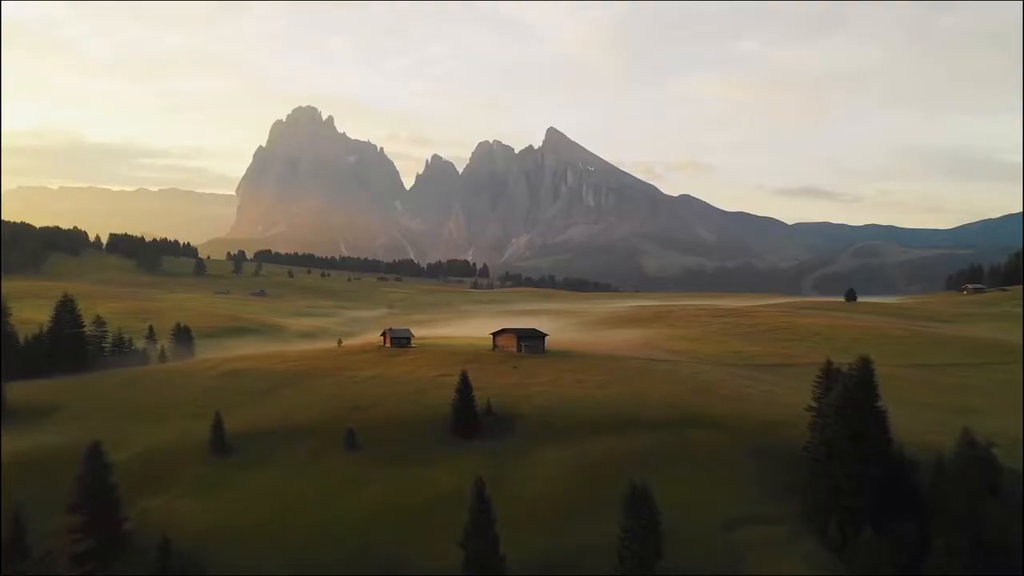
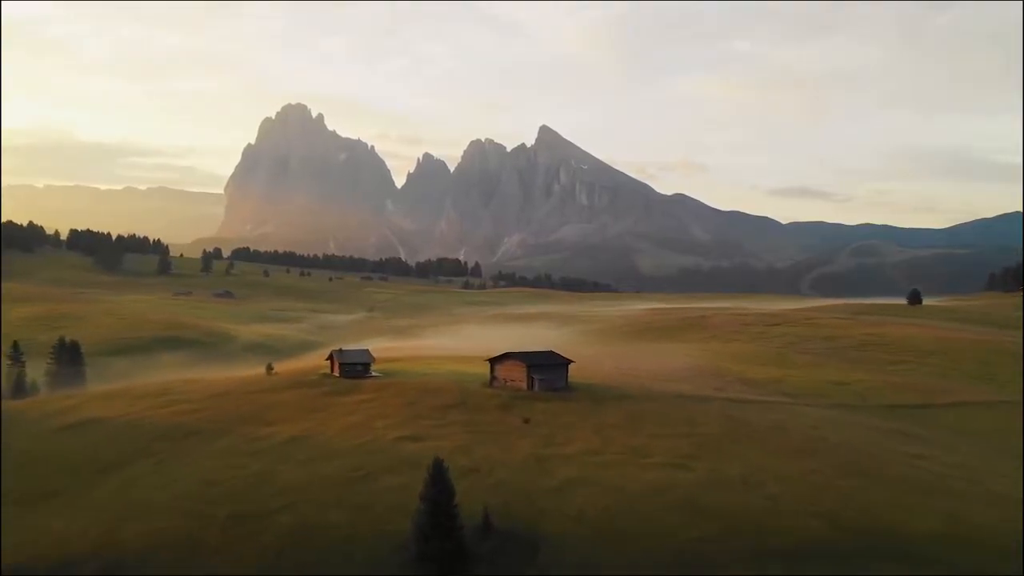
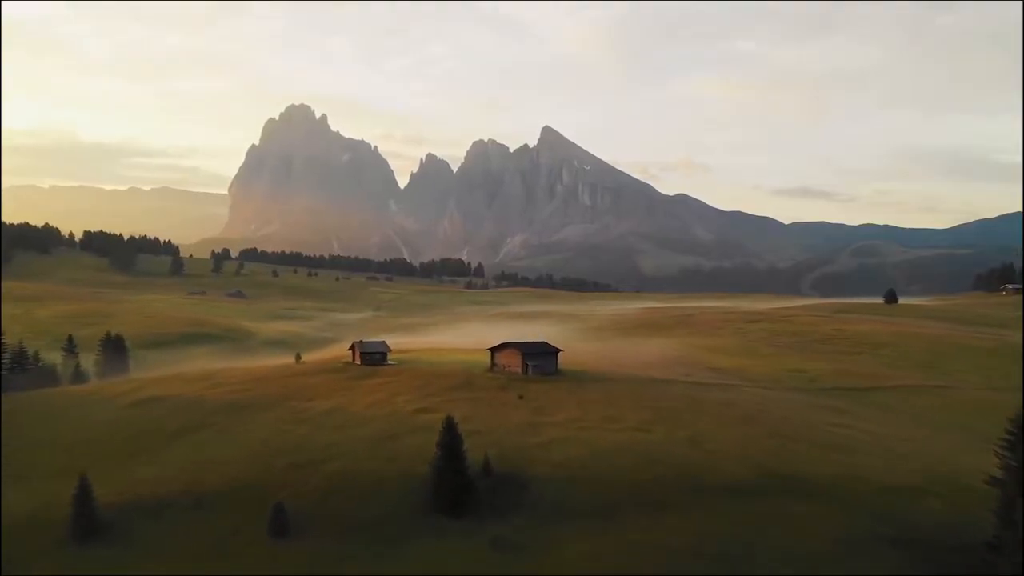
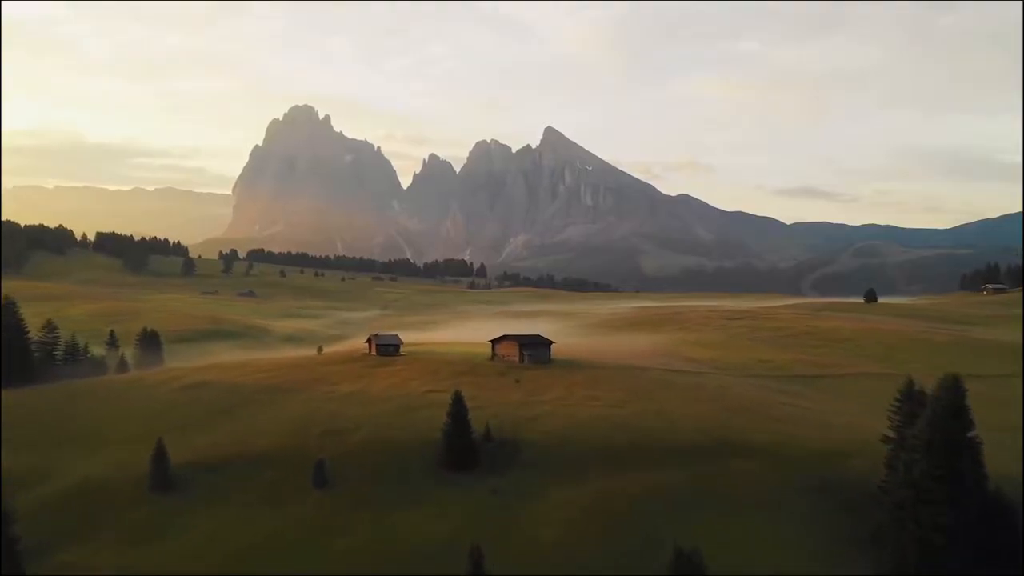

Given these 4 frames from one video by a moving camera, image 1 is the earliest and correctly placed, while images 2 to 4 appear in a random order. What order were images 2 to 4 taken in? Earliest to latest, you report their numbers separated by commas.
4, 3, 2
